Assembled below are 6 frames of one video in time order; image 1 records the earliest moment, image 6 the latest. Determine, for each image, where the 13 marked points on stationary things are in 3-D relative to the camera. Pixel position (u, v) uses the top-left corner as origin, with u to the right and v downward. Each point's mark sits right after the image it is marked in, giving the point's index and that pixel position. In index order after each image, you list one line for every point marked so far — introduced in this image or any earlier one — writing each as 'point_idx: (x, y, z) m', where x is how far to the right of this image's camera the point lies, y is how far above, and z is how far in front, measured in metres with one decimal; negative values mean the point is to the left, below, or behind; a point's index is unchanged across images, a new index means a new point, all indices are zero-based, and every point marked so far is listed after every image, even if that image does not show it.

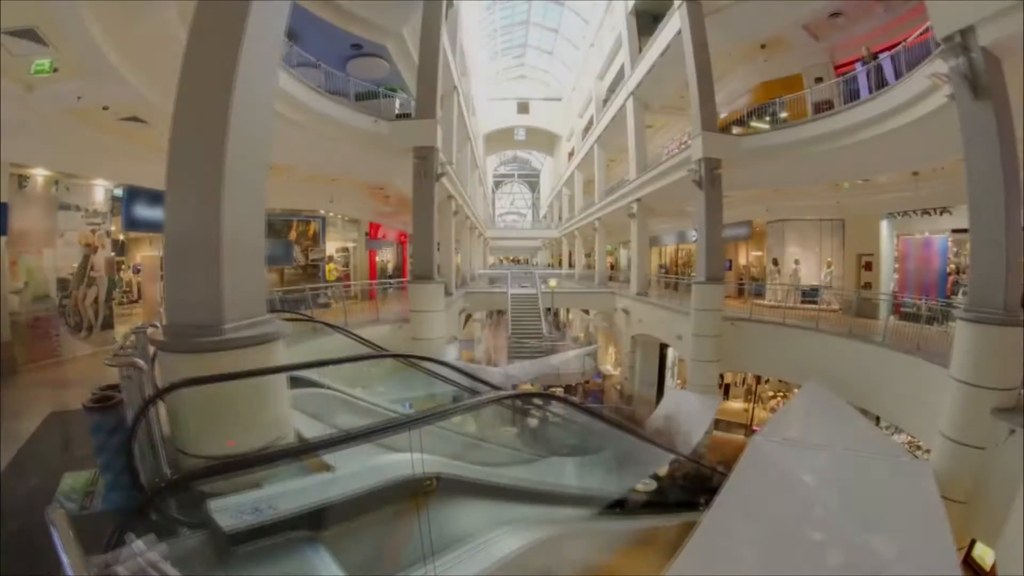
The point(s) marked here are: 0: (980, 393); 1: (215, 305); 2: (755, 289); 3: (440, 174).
0: (+5.2, -1.2, +4.8) m
1: (-2.6, -0.1, +3.8) m
2: (+5.0, 0.0, +9.0) m
3: (-1.4, +2.0, +7.8) m
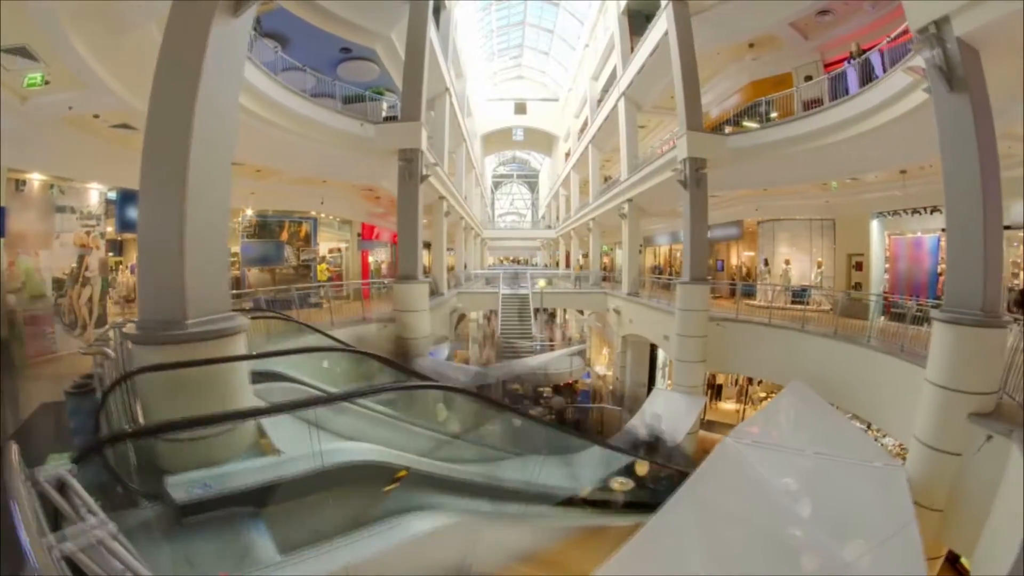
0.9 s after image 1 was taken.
0: (+4.9, -1.2, +4.8) m
1: (-3.0, -0.1, +3.9) m
2: (+4.7, 0.0, +8.9) m
3: (-1.7, +2.0, +7.9) m
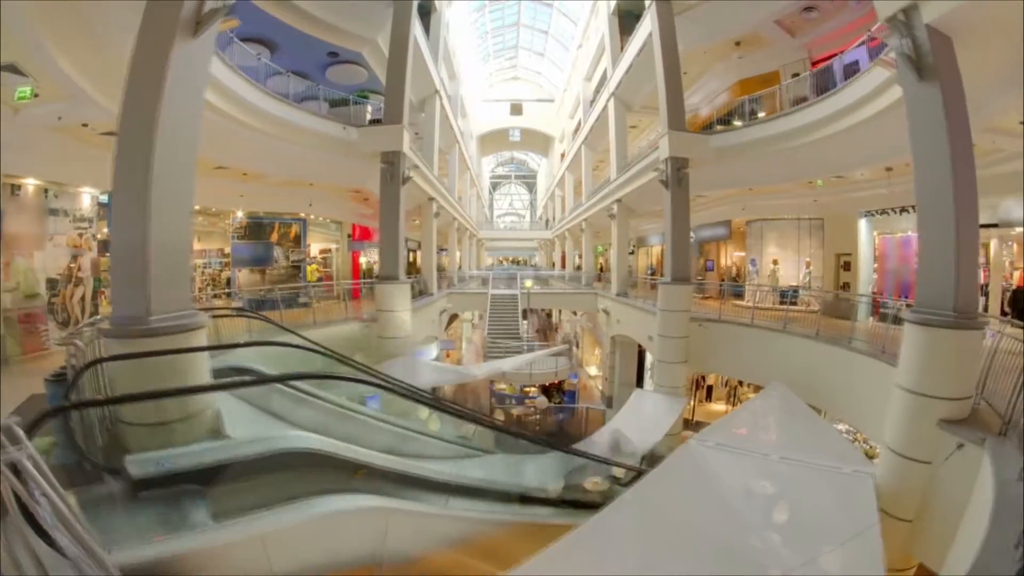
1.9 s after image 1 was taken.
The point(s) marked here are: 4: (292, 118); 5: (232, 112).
0: (+4.5, -1.2, +4.7) m
1: (-3.4, -0.1, +4.1) m
2: (+4.5, 0.0, +8.8) m
3: (-2.0, +2.0, +8.0) m
4: (-3.6, +2.8, +7.2) m
5: (-4.1, +2.5, +6.4) m
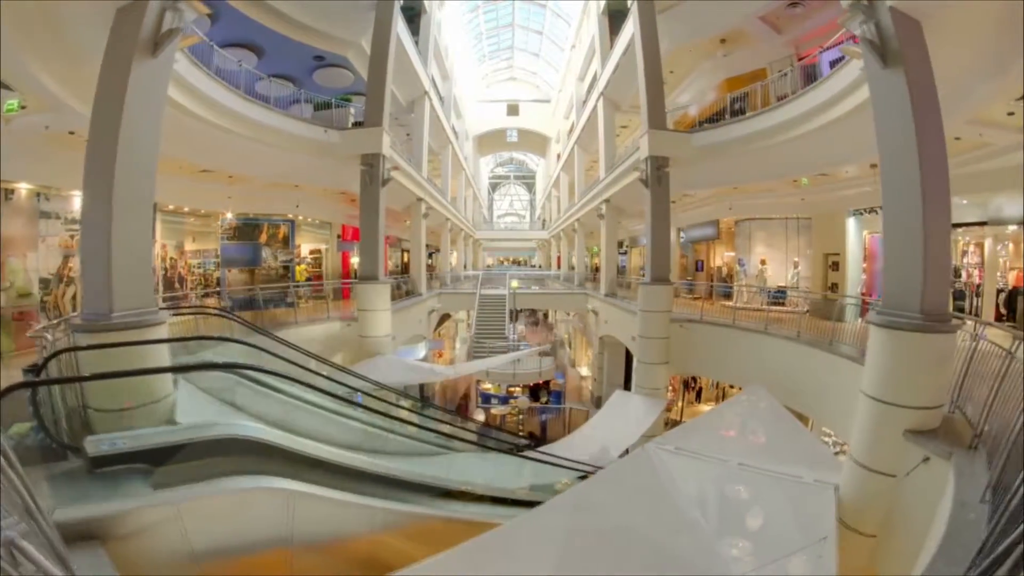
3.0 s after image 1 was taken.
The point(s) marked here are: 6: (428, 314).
0: (+4.0, -1.2, +4.6) m
1: (-3.9, -0.1, +4.2) m
2: (+4.1, 0.0, +8.7) m
3: (-2.3, +2.0, +8.2) m
4: (-4.0, +2.8, +7.4) m
5: (-4.5, +2.5, +6.6) m
6: (-2.2, -0.7, +11.5) m
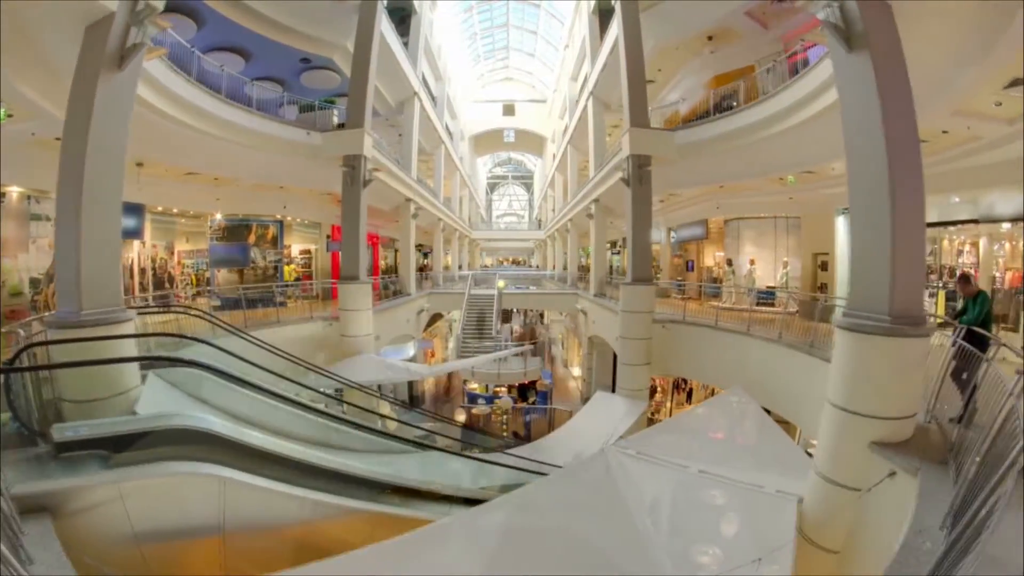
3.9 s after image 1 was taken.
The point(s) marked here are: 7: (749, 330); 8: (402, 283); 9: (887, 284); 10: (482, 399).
0: (+3.6, -1.3, +4.5) m
1: (-4.3, -0.1, +4.4) m
2: (+3.8, 0.0, +8.6) m
3: (-2.6, +2.0, +8.2) m
4: (-4.3, +2.8, +7.5) m
5: (-4.8, +2.5, +6.7) m
6: (-2.4, -0.7, +11.6) m
7: (+4.0, -0.7, +7.3) m
8: (-2.7, +0.1, +10.9) m
9: (+3.7, 0.0, +4.3) m
10: (-0.7, -2.7, +10.9) m
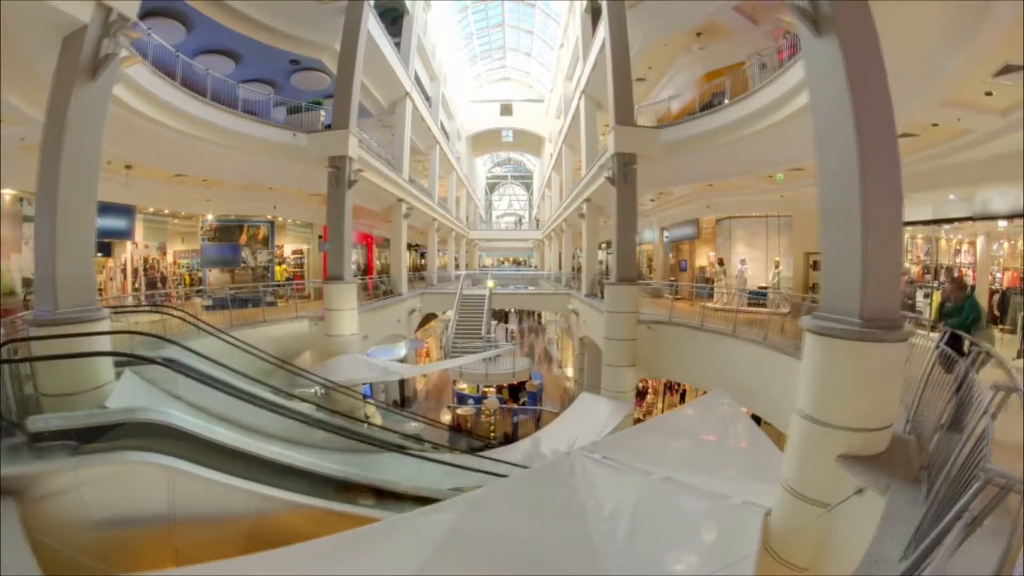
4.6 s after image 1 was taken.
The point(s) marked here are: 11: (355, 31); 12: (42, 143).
0: (+3.2, -1.3, +4.3) m
1: (-4.7, -0.1, +4.4) m
2: (+3.6, 0.0, +8.4) m
3: (-2.9, +2.0, +8.3) m
4: (-4.6, +2.8, +7.6) m
5: (-5.1, +2.5, +6.8) m
6: (-2.6, -0.7, +11.6) m
7: (+3.7, -0.7, +7.2) m
8: (-2.9, +0.1, +10.9) m
9: (+3.3, 0.0, +4.2) m
10: (-0.9, -2.7, +10.8) m
11: (-2.9, +5.0, +8.5) m
12: (-4.9, +1.5, +4.5) m
